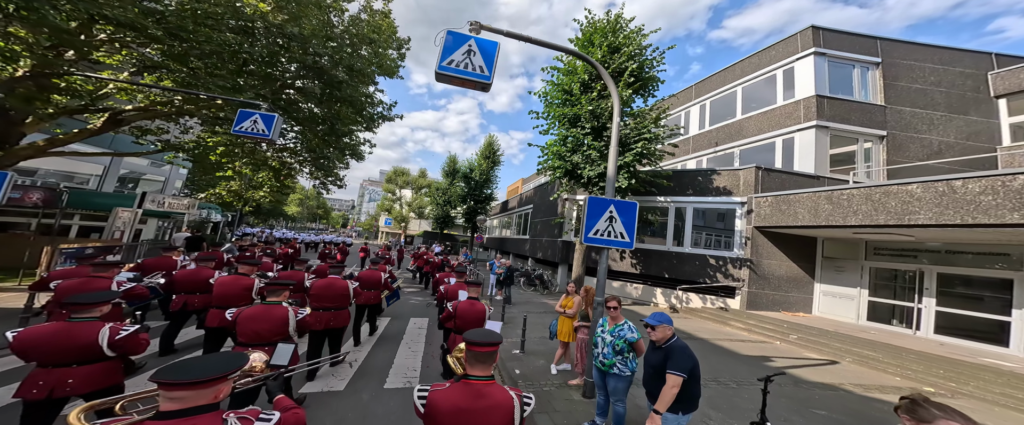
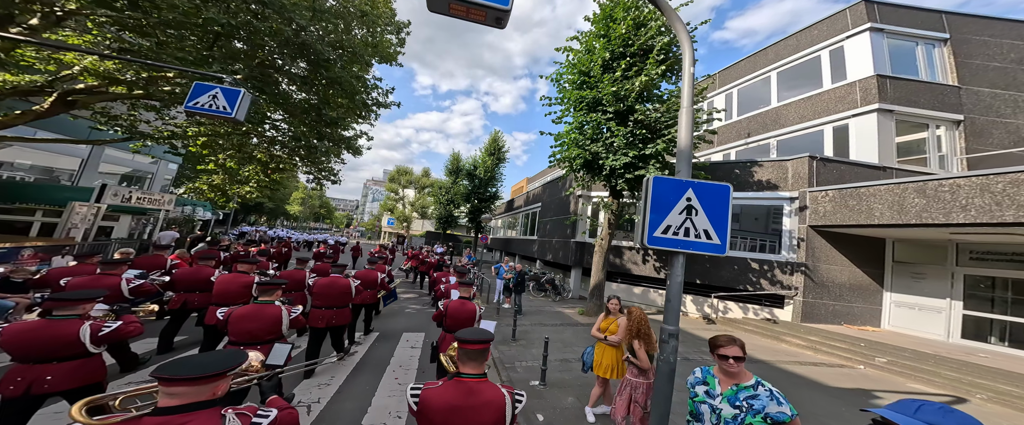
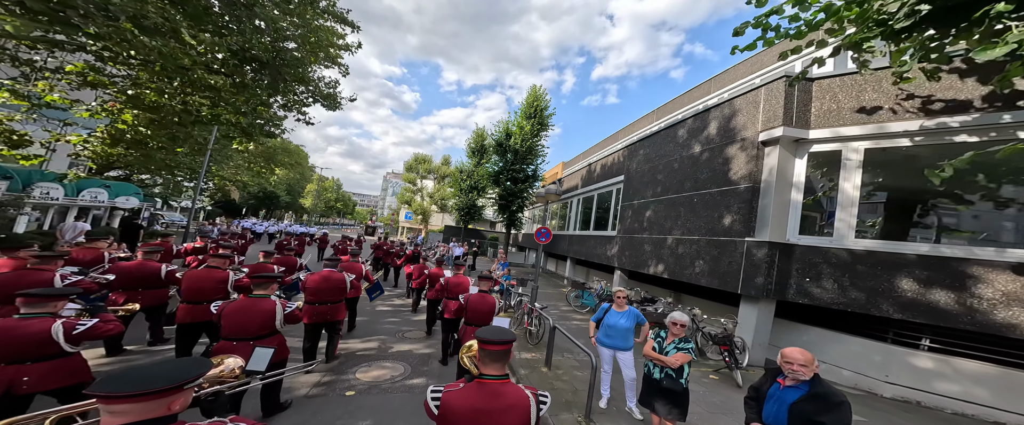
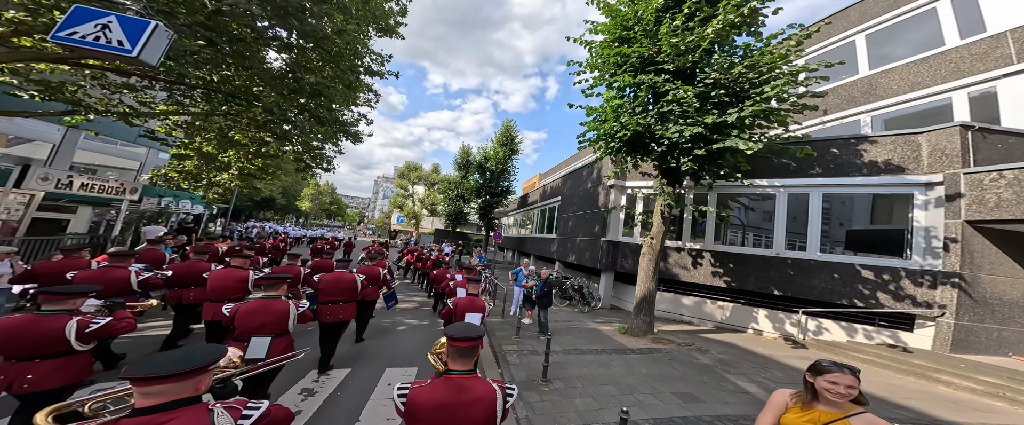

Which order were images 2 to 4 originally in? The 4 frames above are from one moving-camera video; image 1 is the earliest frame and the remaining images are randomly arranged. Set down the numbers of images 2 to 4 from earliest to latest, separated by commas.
2, 4, 3
